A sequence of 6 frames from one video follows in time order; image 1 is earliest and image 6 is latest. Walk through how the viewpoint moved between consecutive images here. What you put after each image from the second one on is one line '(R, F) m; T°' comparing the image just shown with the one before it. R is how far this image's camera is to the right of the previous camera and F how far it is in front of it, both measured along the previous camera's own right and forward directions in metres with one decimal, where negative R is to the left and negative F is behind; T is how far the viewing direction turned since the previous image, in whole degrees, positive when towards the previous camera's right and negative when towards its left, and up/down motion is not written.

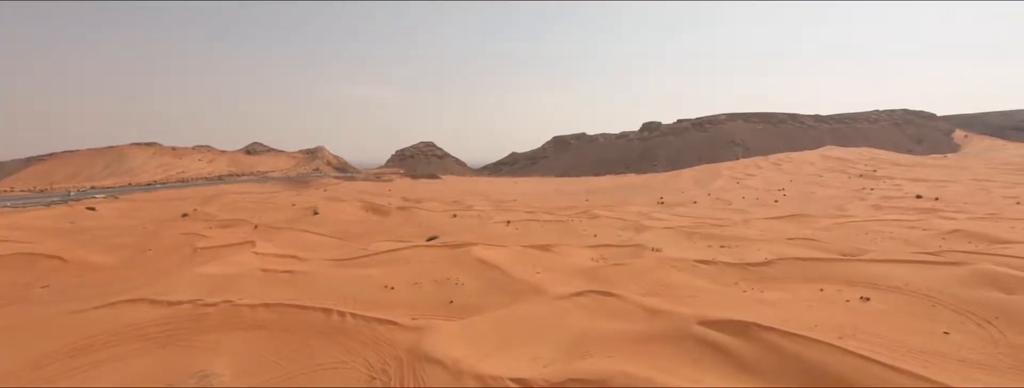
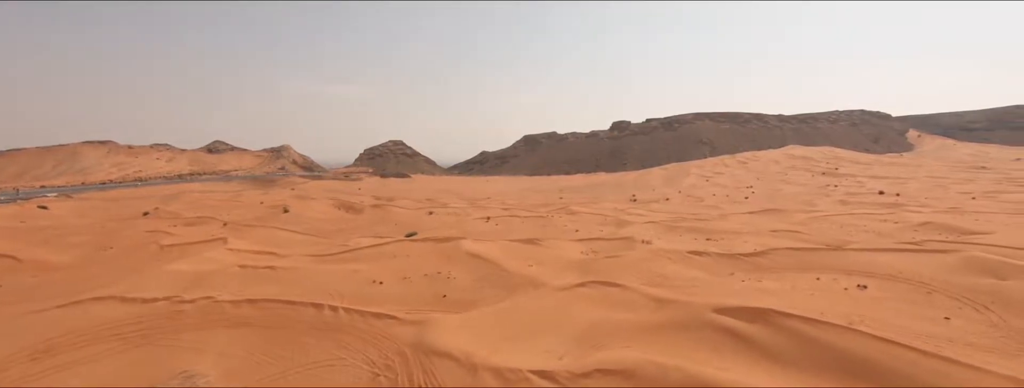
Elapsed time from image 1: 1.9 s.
(-0.3, +0.2) m; +3°
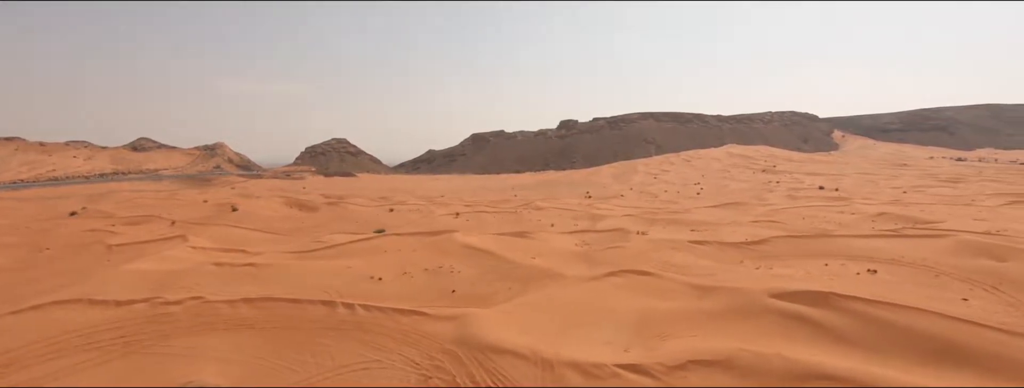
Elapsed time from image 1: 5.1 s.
(-0.7, +0.4) m; +6°
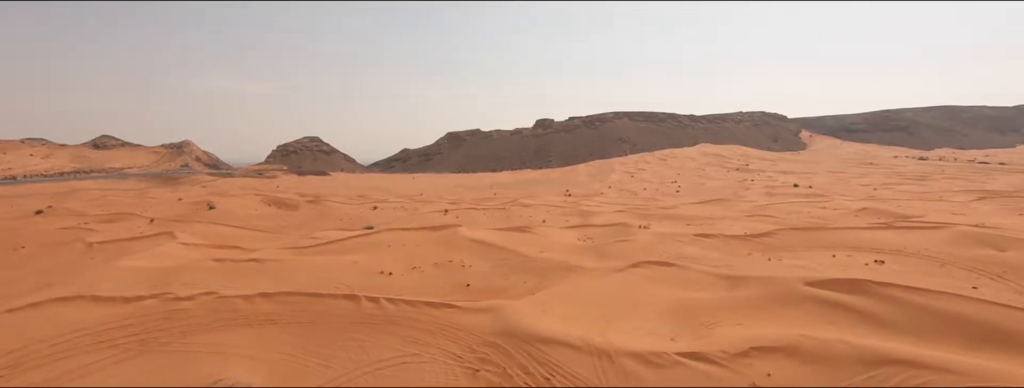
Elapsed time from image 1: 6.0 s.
(-0.4, +0.1) m; +3°
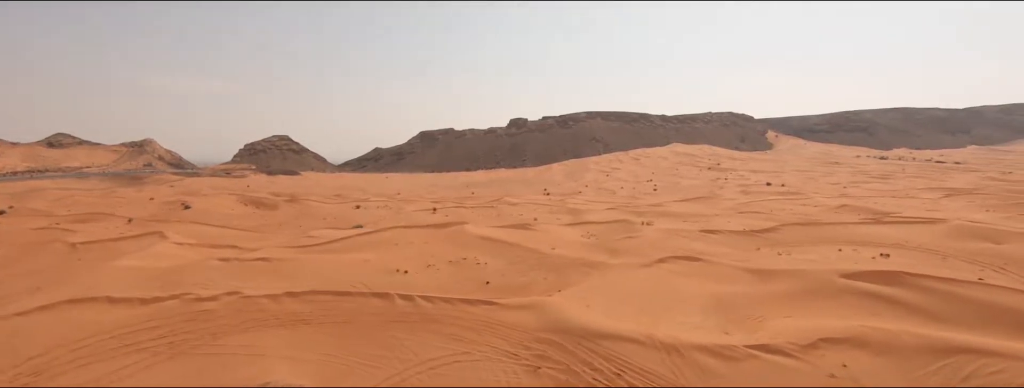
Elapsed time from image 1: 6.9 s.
(-0.5, +0.1) m; +3°
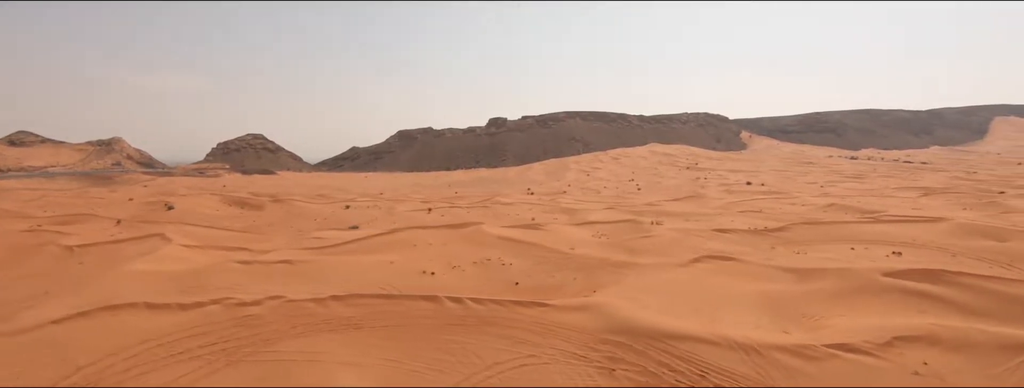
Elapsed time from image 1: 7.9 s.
(-0.5, 0.0) m; +2°
